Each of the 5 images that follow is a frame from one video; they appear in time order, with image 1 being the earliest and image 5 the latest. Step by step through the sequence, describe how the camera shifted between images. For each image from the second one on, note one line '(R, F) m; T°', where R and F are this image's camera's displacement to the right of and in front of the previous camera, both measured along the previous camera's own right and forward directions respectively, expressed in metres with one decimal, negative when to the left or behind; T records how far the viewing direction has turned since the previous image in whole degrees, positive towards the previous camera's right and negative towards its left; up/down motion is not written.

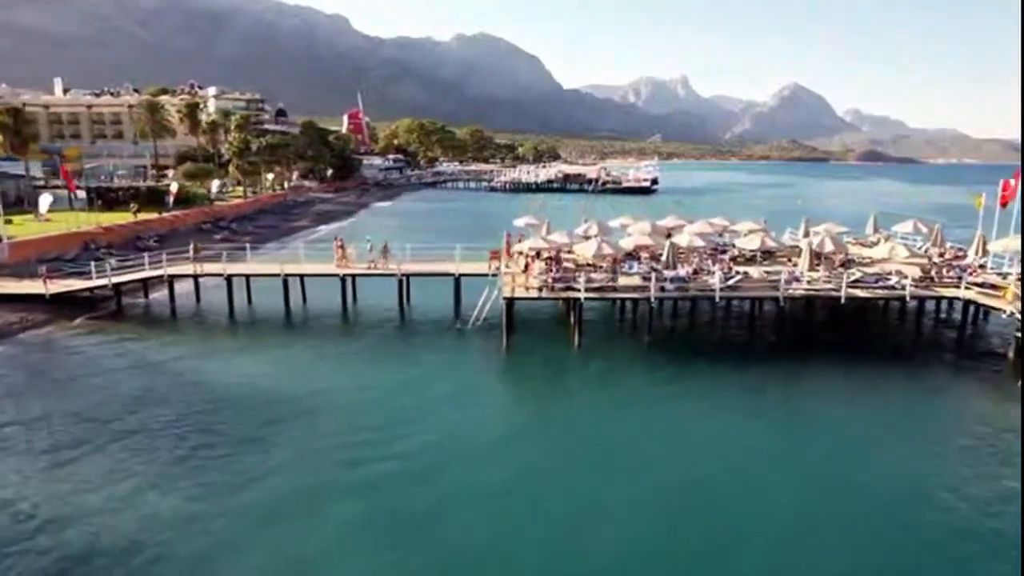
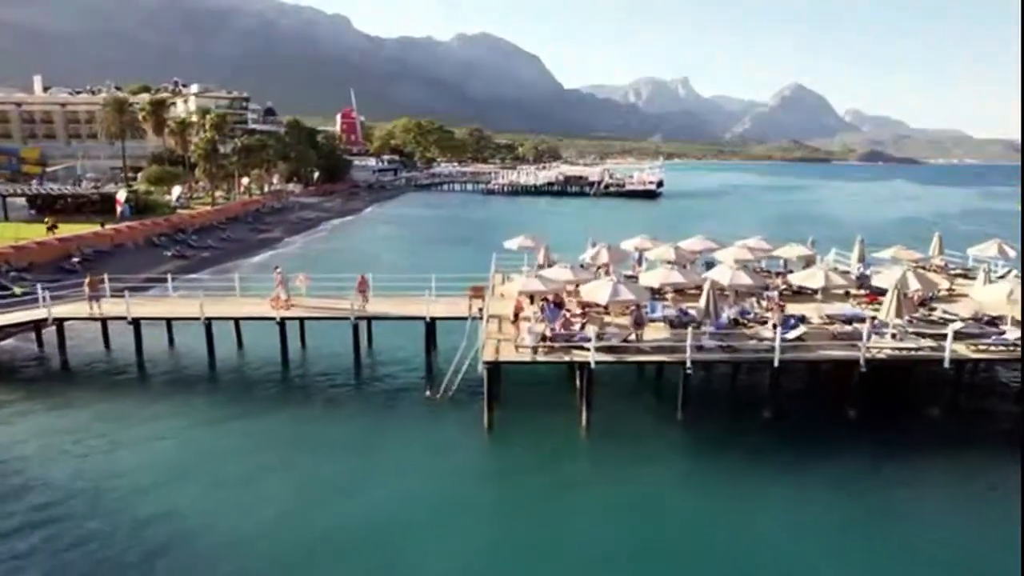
(+0.3, +8.0) m; 0°
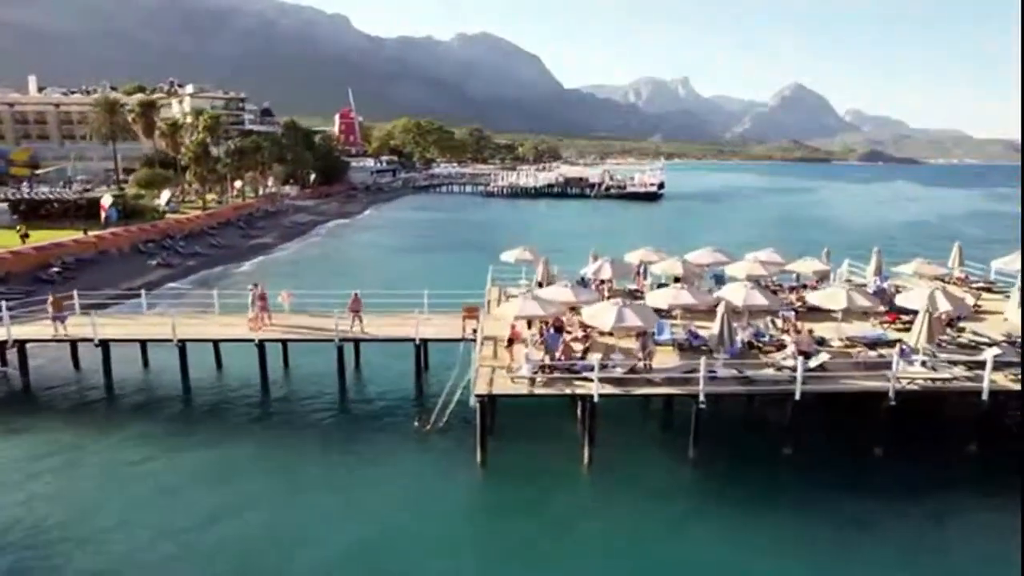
(+0.1, +2.0) m; 0°
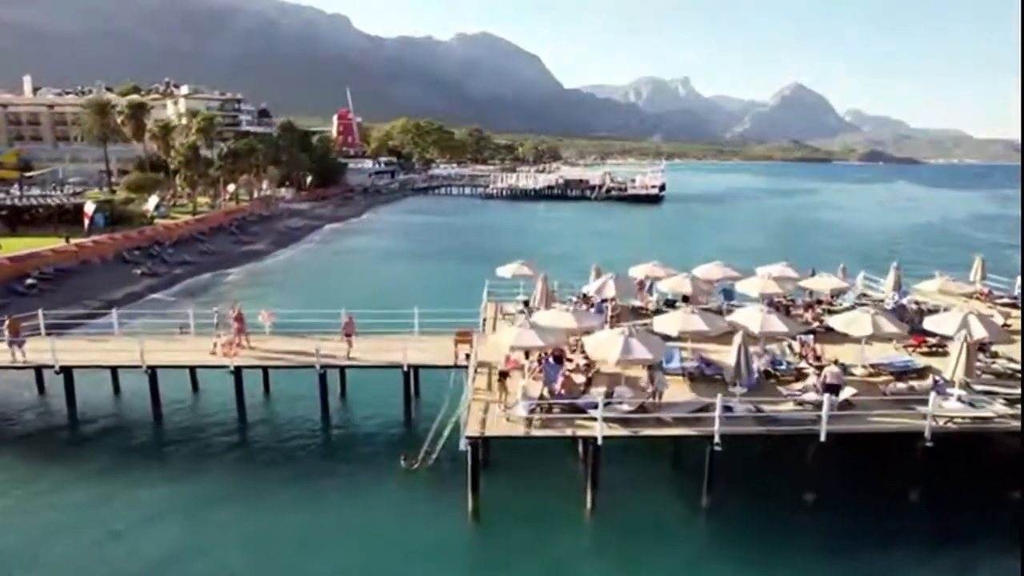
(+0.1, +1.9) m; 0°
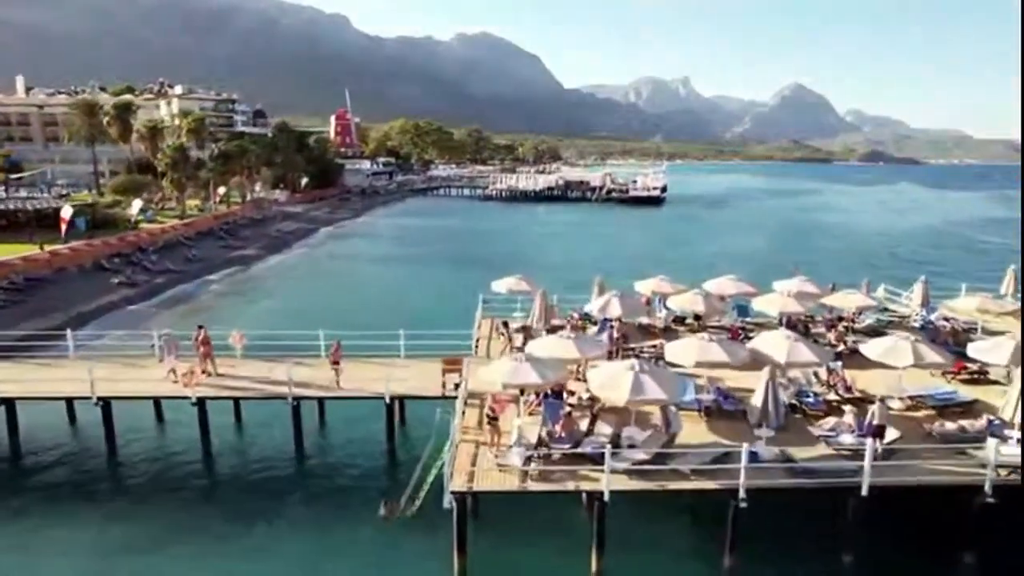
(+0.1, +2.5) m; 0°
